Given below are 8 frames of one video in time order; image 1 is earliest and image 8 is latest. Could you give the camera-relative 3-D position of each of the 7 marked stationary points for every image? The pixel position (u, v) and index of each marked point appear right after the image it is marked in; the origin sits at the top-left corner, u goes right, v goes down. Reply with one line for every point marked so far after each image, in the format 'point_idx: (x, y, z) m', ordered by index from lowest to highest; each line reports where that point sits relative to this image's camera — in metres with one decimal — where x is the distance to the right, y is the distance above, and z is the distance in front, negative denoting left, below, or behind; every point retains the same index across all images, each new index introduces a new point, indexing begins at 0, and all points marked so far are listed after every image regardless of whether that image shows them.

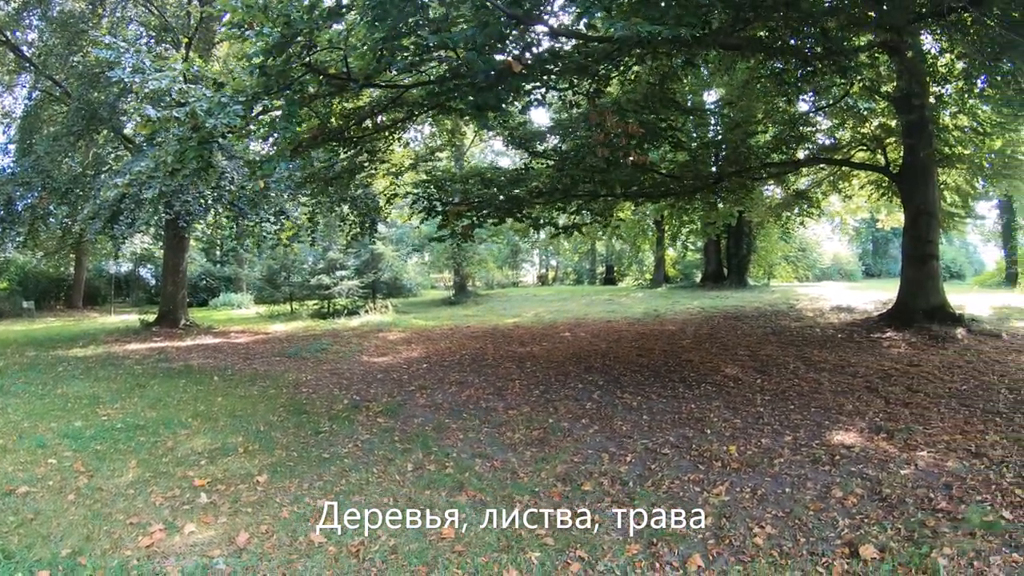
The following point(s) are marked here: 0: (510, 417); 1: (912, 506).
0: (0.0, -1.4, +10.7) m
1: (+2.3, -1.3, +5.9) m
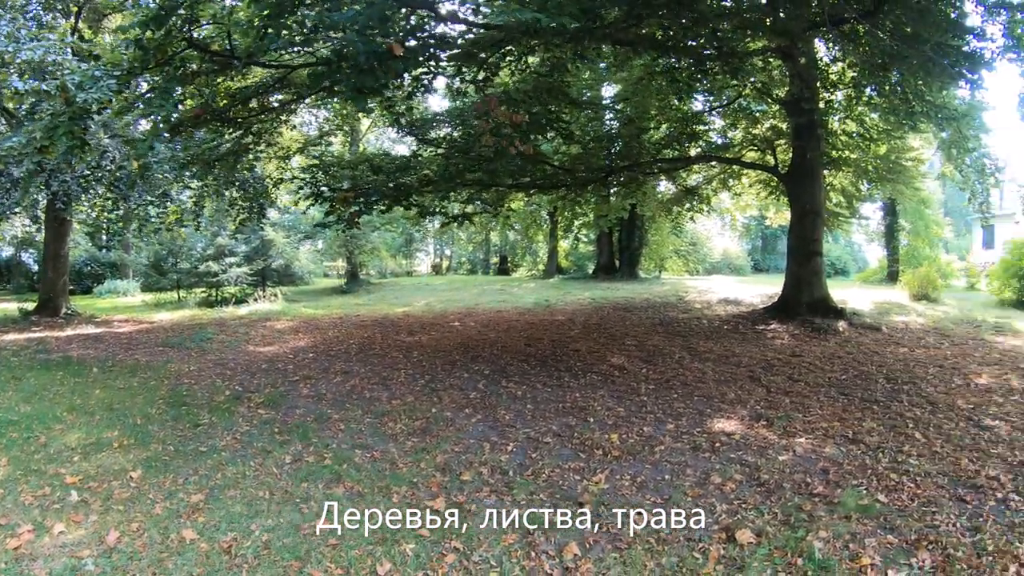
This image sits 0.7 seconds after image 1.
0: (-1.2, -1.2, +10.4) m
1: (+1.6, -1.2, +5.8) m
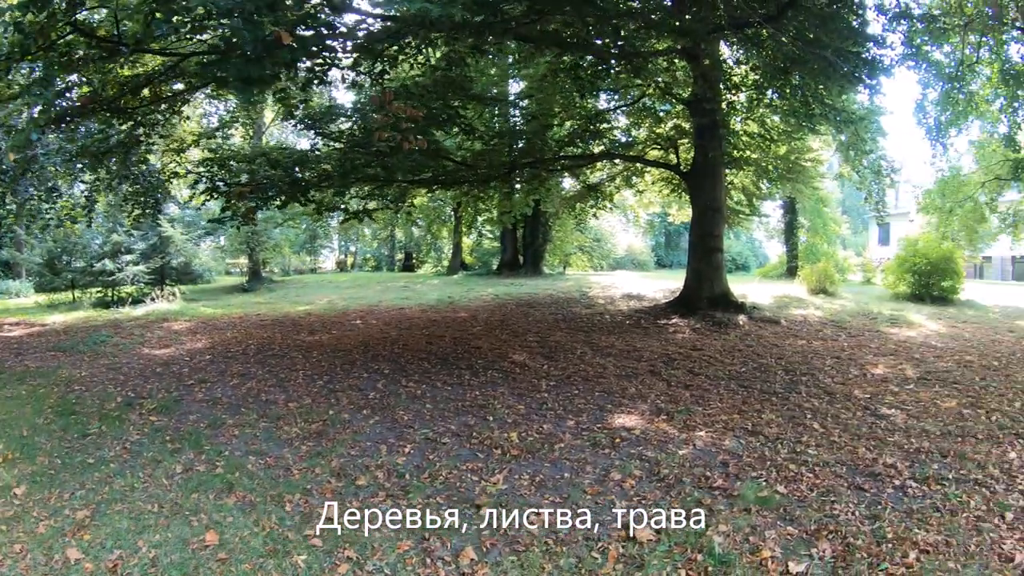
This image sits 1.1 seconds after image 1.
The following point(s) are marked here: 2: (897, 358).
0: (-2.2, -1.2, +10.0) m
1: (+1.0, -1.1, +5.7) m
2: (+3.3, -0.6, +8.7) m
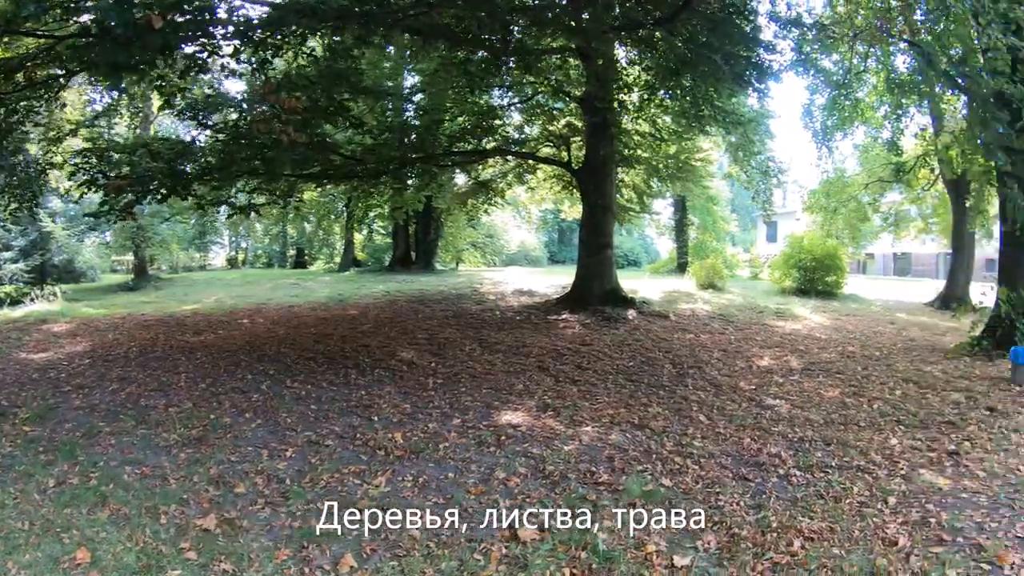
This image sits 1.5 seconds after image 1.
0: (-3.3, -1.2, +9.5) m
1: (+0.3, -1.1, +5.5) m
2: (+2.4, -0.5, +8.8) m
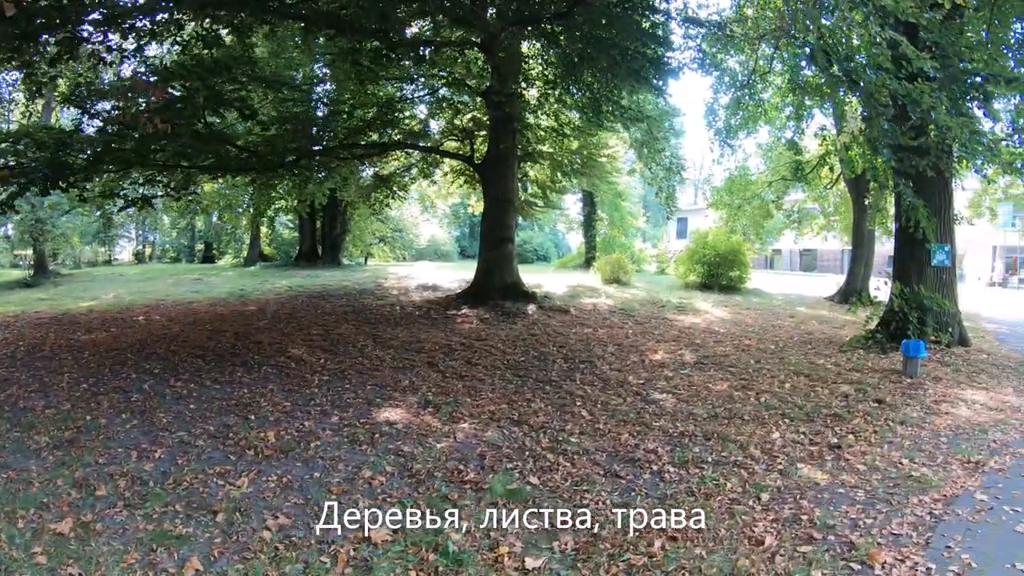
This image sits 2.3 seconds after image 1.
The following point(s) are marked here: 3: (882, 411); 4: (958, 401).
0: (-4.2, -1.1, +8.8) m
1: (-0.4, -1.0, +5.1) m
2: (+1.4, -0.5, +8.5) m
3: (+1.9, -0.6, +5.2) m
4: (+2.5, -0.6, +5.5) m
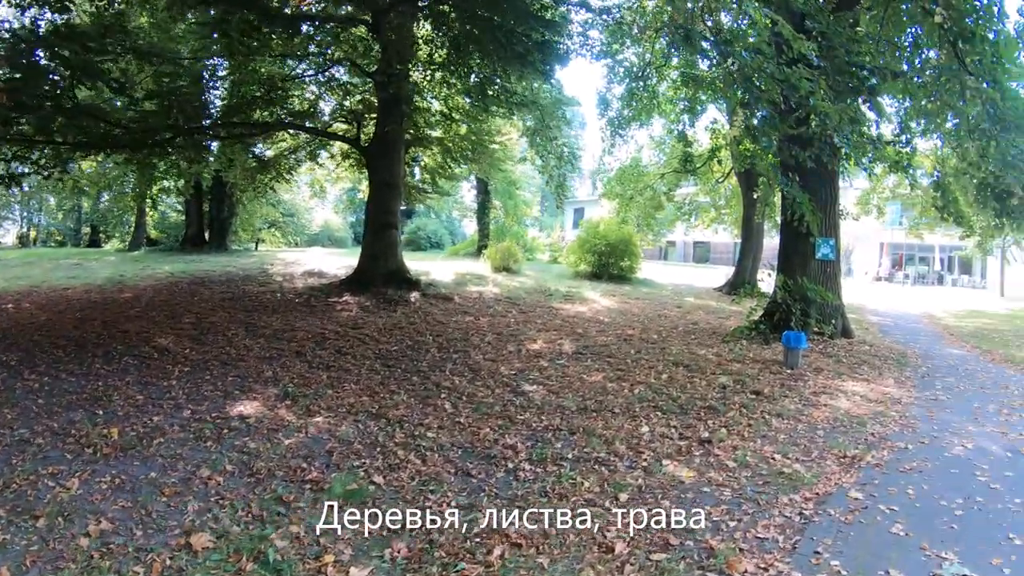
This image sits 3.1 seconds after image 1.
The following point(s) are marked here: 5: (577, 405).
0: (-5.3, -0.9, +7.9) m
1: (-1.1, -0.9, +4.6) m
2: (+0.4, -0.4, +8.2) m
3: (+1.2, -0.6, +4.9) m
4: (+1.7, -0.5, +5.3) m
5: (+0.3, -0.6, +5.1) m
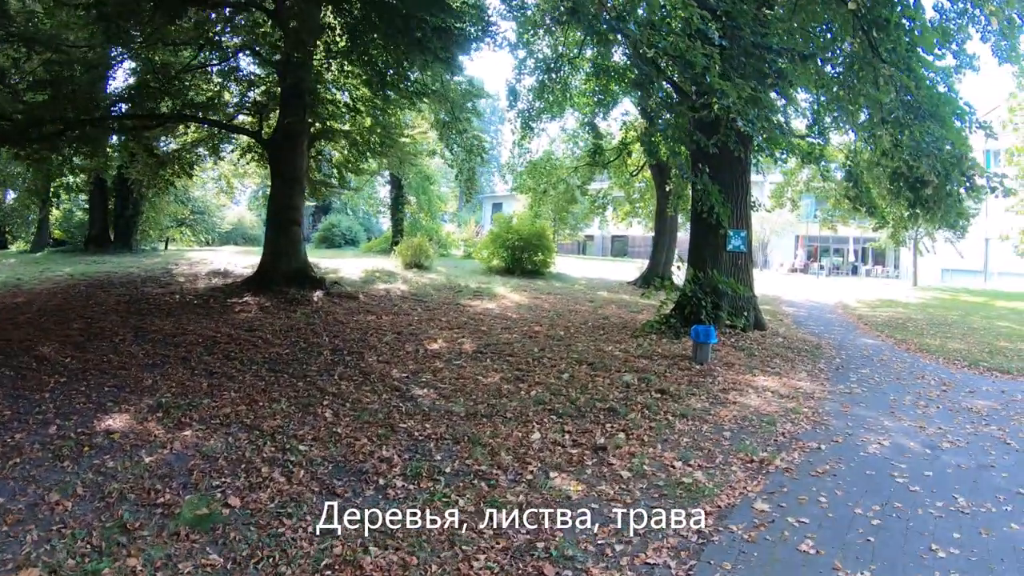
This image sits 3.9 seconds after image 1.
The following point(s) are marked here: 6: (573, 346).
0: (-6.0, -1.0, +7.1) m
1: (-1.5, -0.9, +4.1) m
2: (-0.4, -0.3, +7.8) m
3: (+0.7, -0.5, +4.5) m
4: (+1.2, -0.5, +4.9) m
5: (-0.2, -0.6, +4.6) m
6: (+0.4, -0.4, +6.5) m
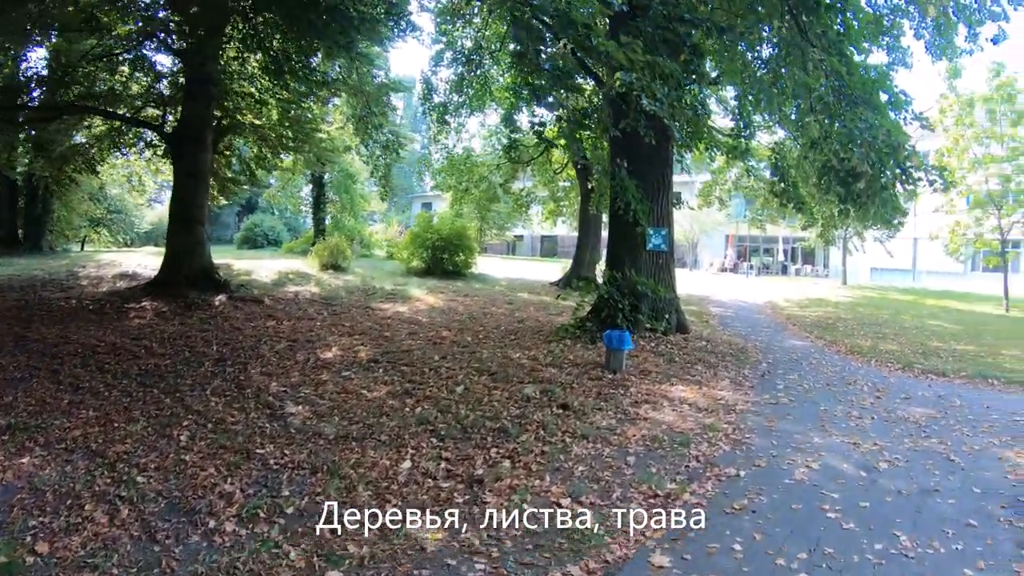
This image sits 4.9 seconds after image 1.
0: (-6.6, -1.0, +6.1) m
1: (-2.0, -0.9, +3.4) m
2: (-1.0, -0.4, +7.1) m
3: (+0.2, -0.5, +3.9) m
4: (+0.7, -0.5, +4.4) m
5: (-0.7, -0.6, +4.0) m
6: (-0.2, -0.4, +5.9) m
